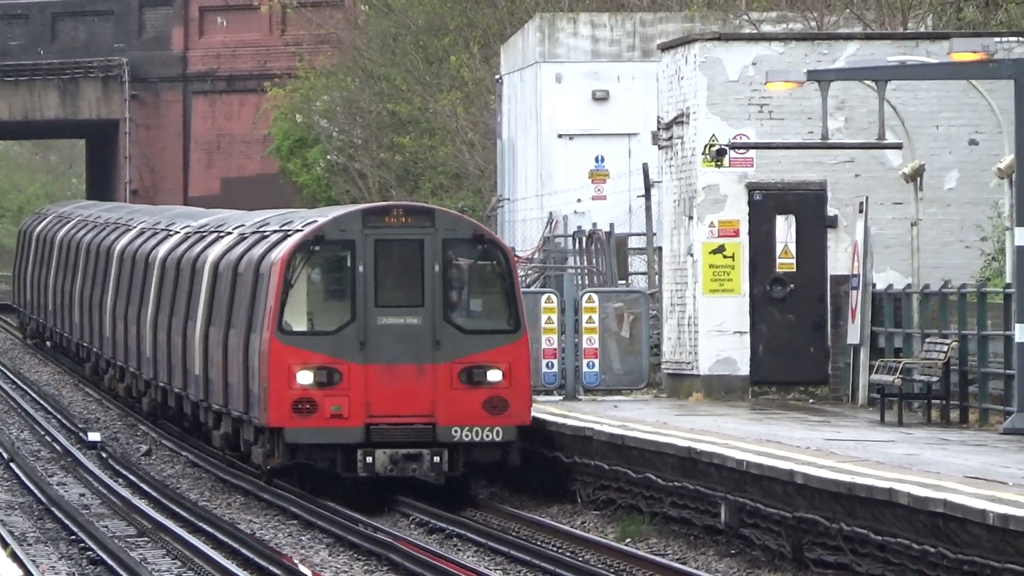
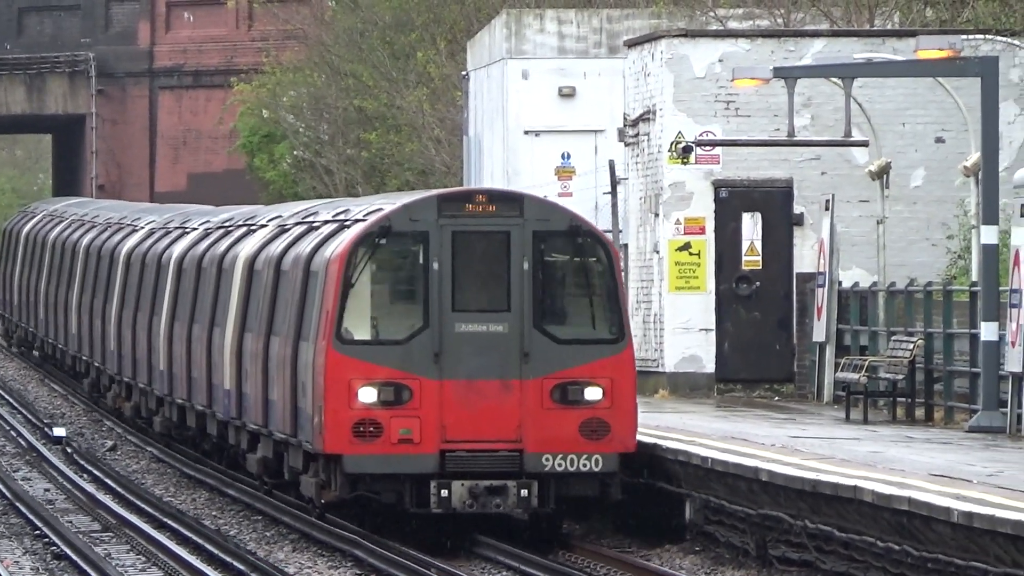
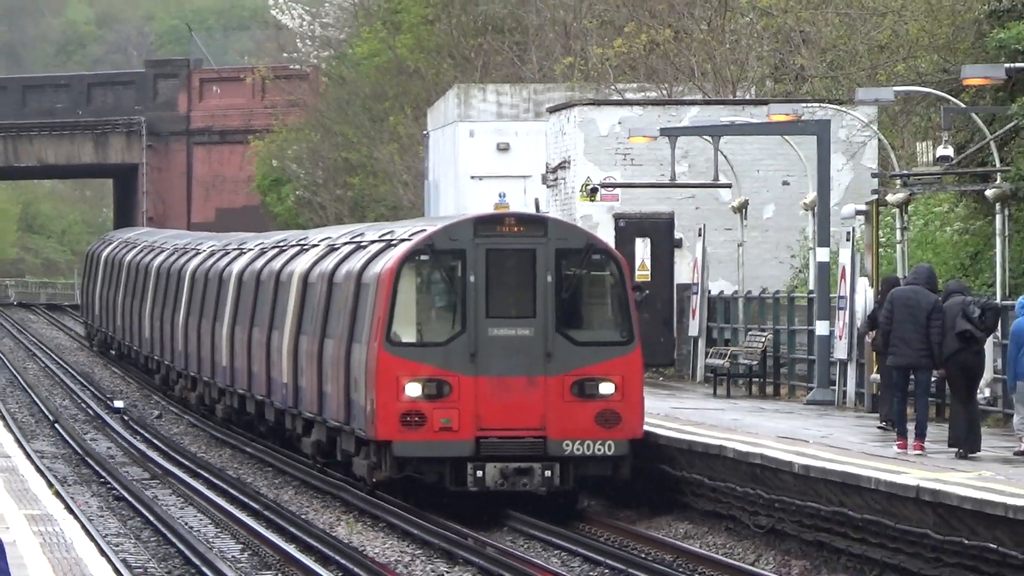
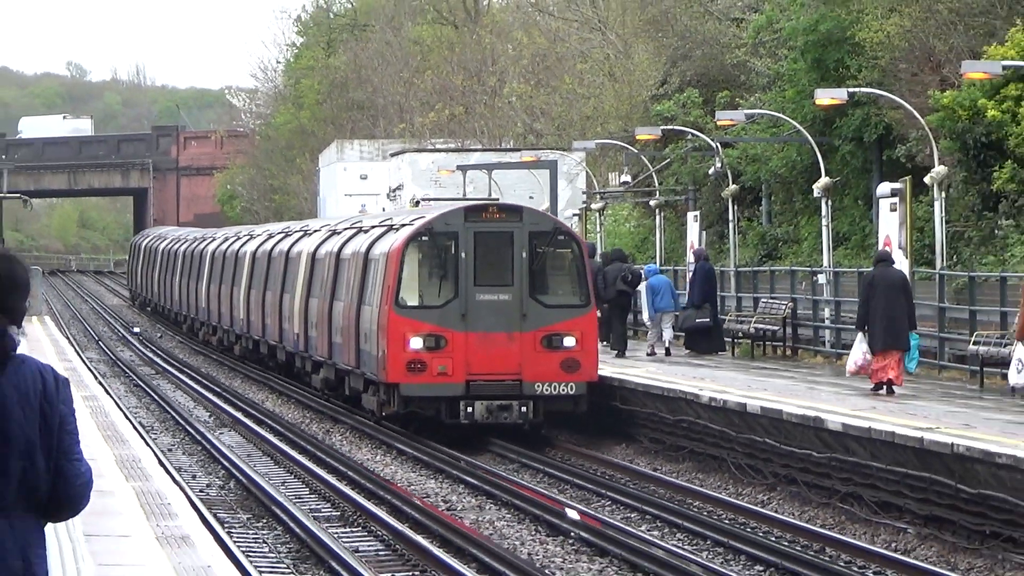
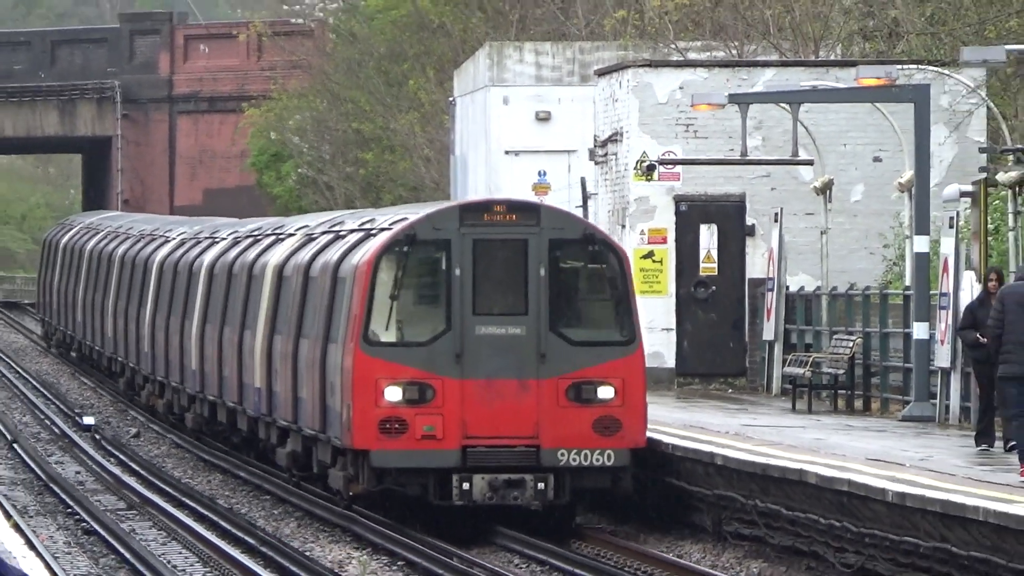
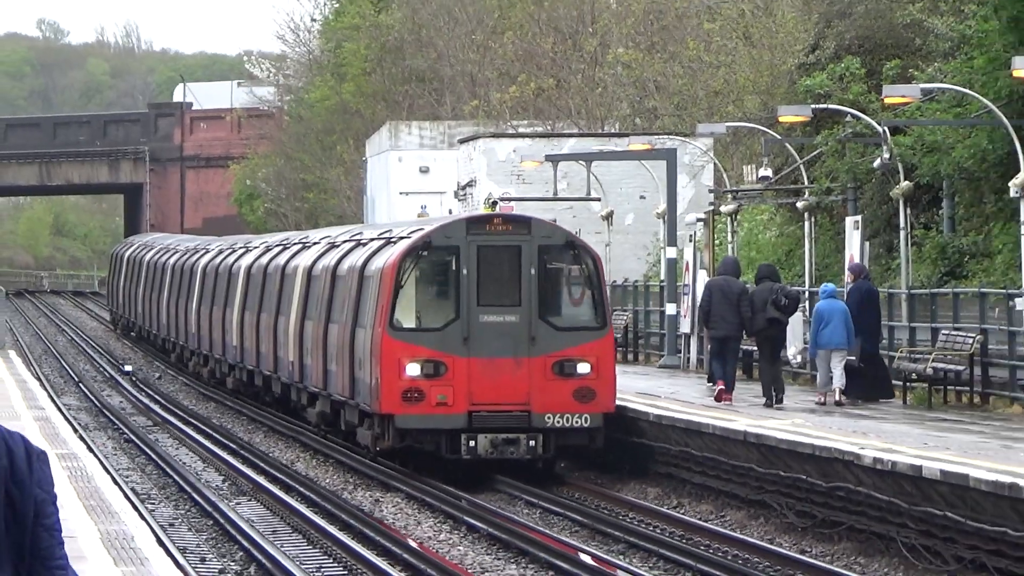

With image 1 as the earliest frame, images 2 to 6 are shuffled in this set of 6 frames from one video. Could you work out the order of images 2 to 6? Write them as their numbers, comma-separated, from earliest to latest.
2, 5, 3, 6, 4
